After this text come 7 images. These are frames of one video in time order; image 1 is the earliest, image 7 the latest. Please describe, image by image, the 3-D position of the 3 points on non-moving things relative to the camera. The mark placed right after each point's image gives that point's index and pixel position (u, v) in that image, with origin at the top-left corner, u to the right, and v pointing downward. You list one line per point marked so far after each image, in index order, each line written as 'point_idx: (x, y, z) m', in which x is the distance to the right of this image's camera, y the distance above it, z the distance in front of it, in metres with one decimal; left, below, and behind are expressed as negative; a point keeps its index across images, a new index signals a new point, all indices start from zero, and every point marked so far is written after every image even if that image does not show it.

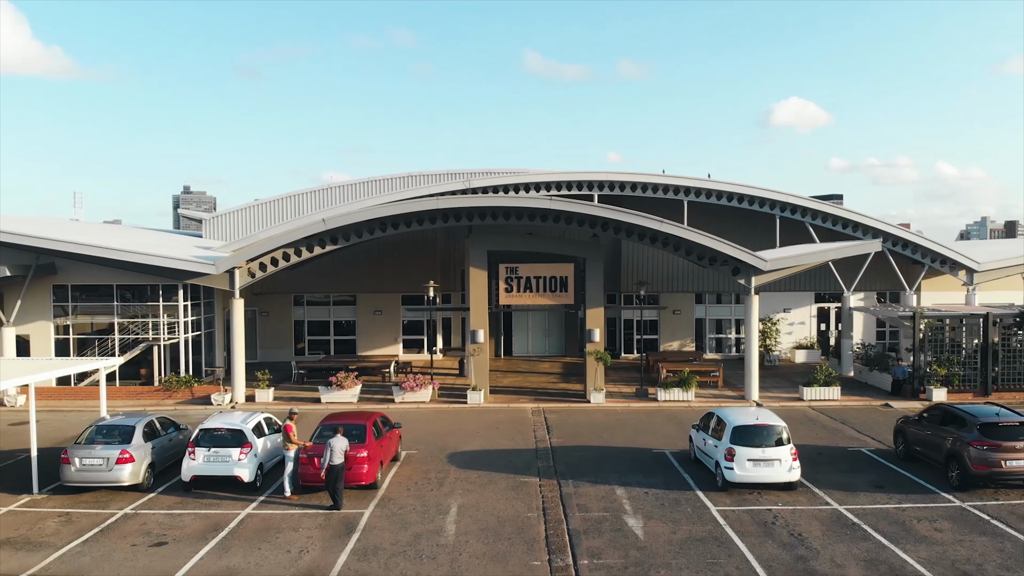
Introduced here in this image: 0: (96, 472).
0: (-6.8, -3.0, +11.2) m
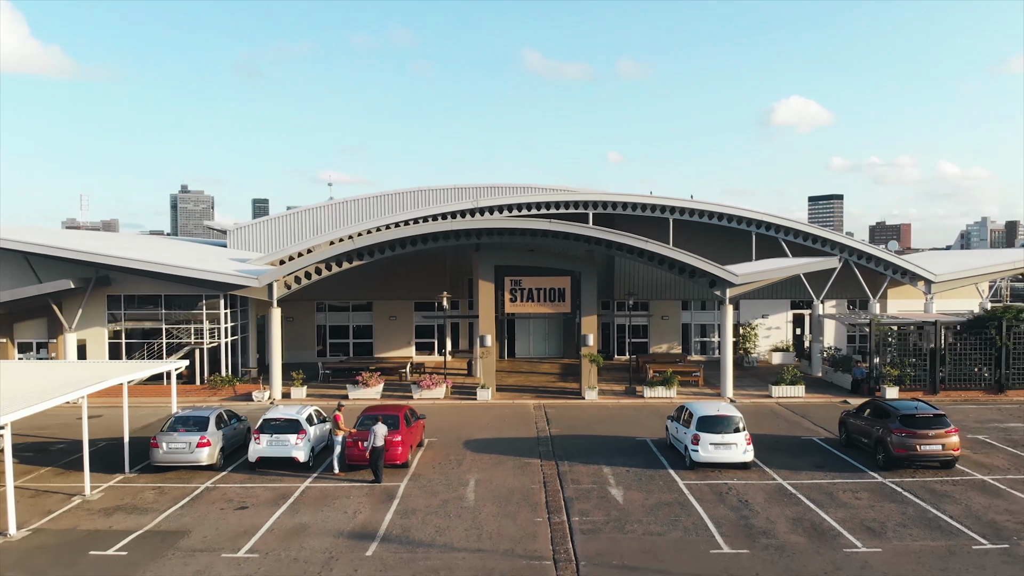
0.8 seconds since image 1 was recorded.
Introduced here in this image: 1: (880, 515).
0: (-6.7, -3.3, +13.8) m
1: (+6.3, -3.8, +11.7) m
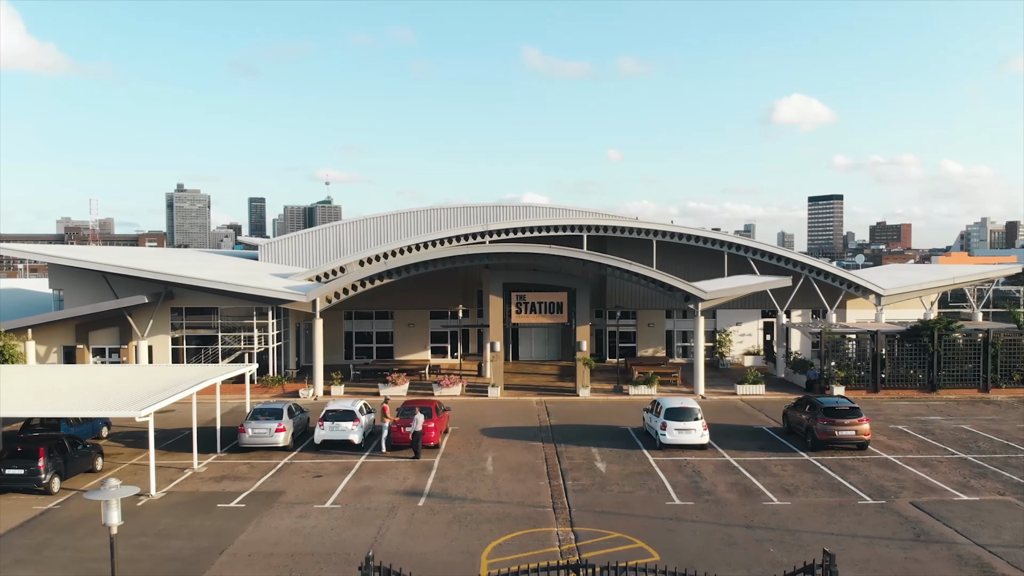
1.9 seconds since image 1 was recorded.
0: (-6.4, -3.9, +17.7) m
1: (+6.6, -4.4, +15.6) m
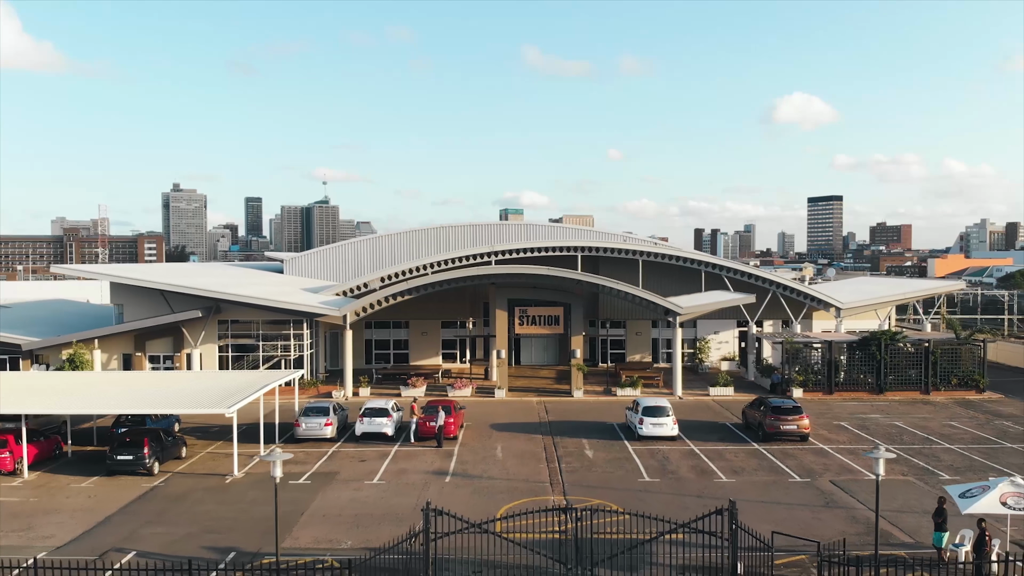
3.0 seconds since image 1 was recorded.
0: (-6.3, -4.5, +21.6) m
1: (+6.7, -5.0, +19.6) m
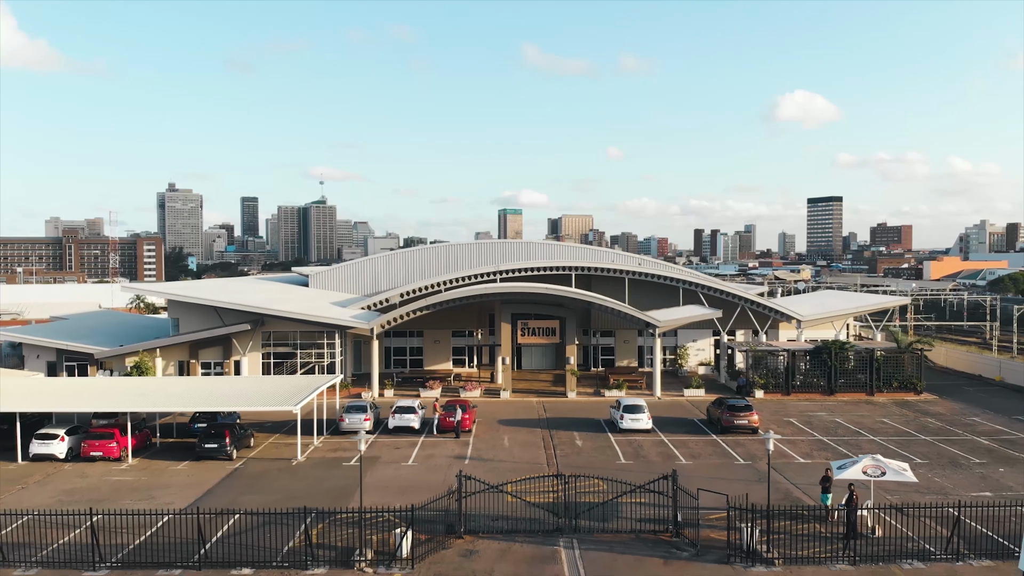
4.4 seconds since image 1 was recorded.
0: (-6.1, -5.3, +26.6) m
1: (+6.9, -5.8, +24.5) m
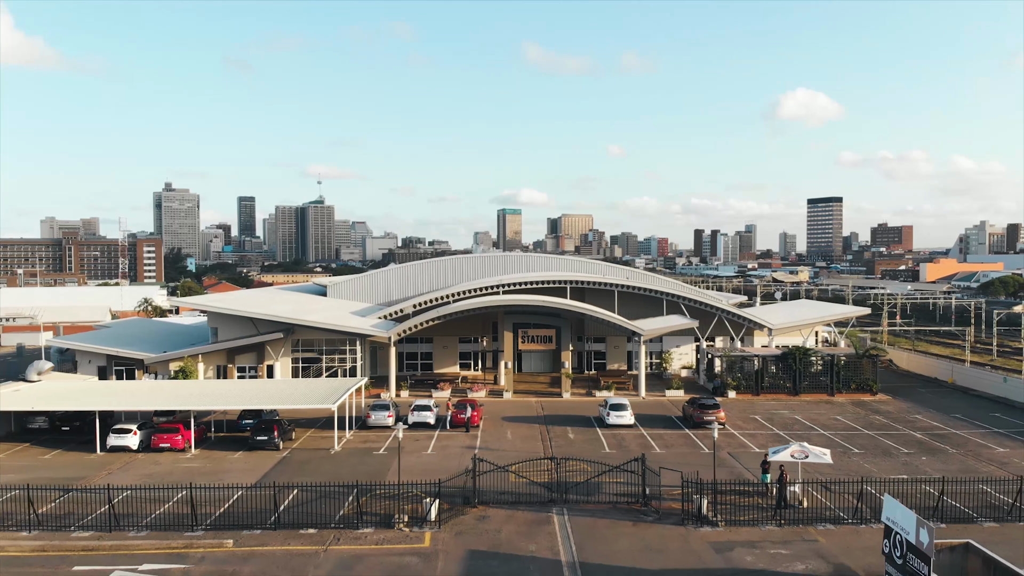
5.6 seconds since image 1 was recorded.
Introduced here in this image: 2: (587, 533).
0: (-6.0, -6.1, +31.1) m
1: (+7.0, -6.6, +29.0) m
2: (+2.1, -6.8, +19.1) m
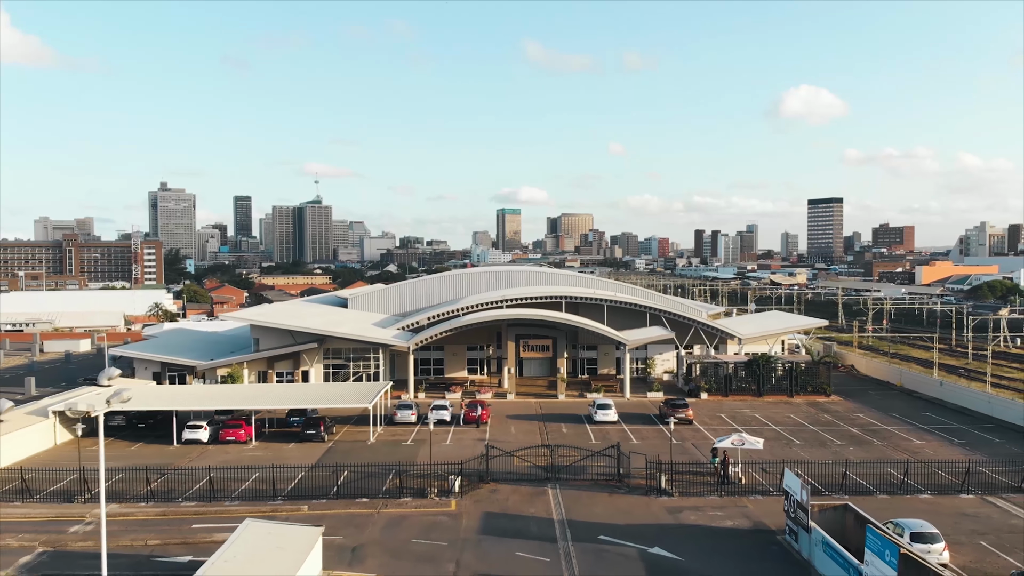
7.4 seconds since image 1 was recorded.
0: (-5.9, -7.1, +37.3) m
1: (+7.2, -7.6, +35.2) m
2: (+2.3, -7.9, +25.3) m
